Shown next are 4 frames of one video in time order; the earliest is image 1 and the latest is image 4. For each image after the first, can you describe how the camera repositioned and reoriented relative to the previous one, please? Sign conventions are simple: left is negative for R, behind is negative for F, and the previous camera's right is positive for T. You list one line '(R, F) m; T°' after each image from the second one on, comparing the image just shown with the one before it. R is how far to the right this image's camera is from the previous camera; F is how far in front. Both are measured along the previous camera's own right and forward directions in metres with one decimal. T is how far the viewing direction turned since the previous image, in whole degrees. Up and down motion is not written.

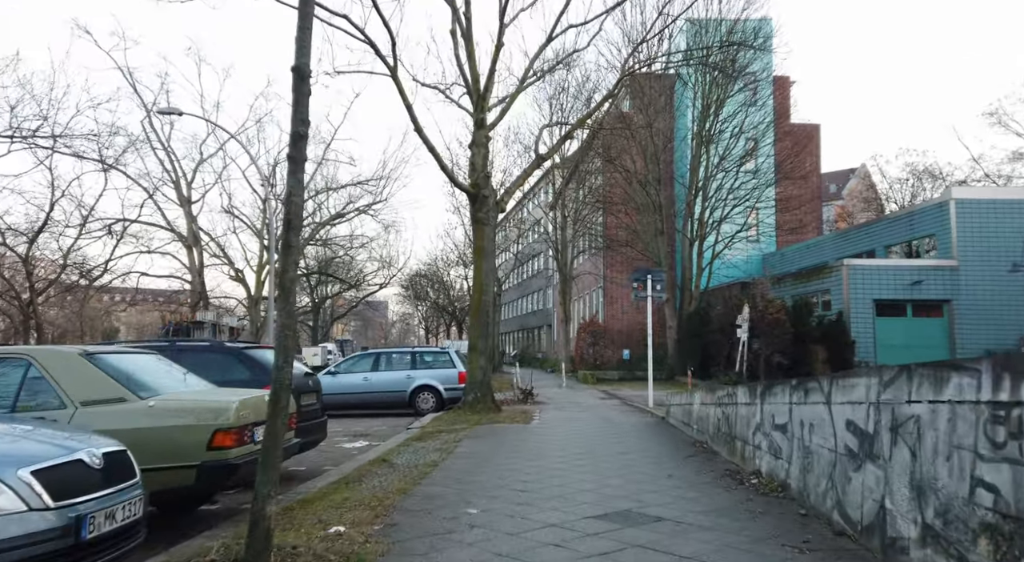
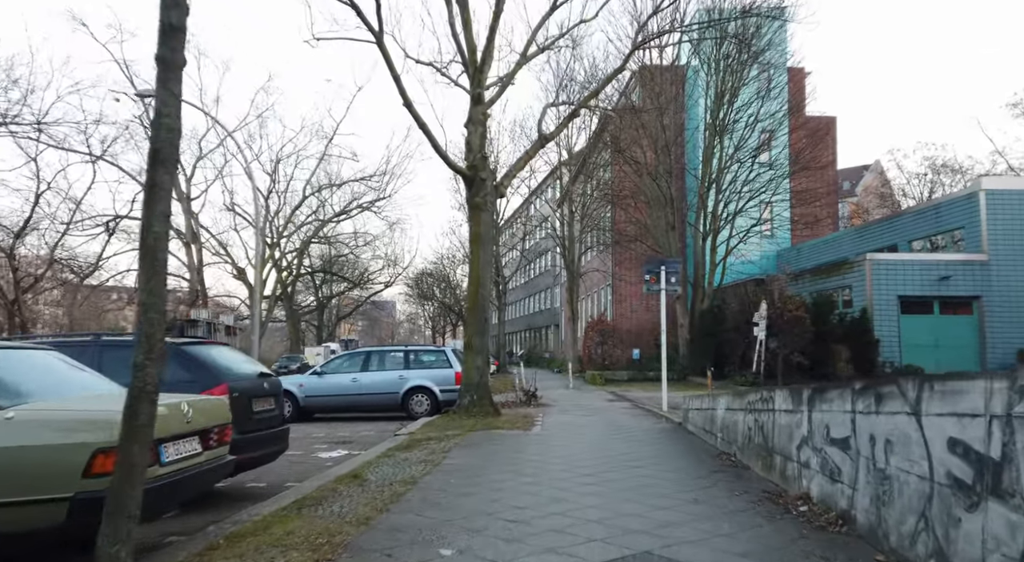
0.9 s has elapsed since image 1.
(+0.2, +1.4) m; -1°
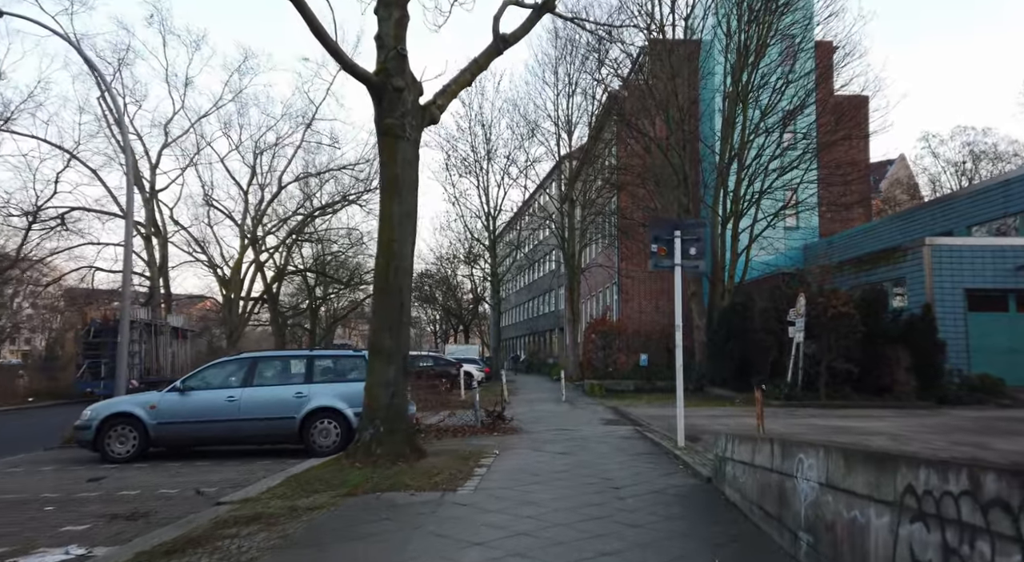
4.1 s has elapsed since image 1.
(+1.0, +4.9) m; -1°
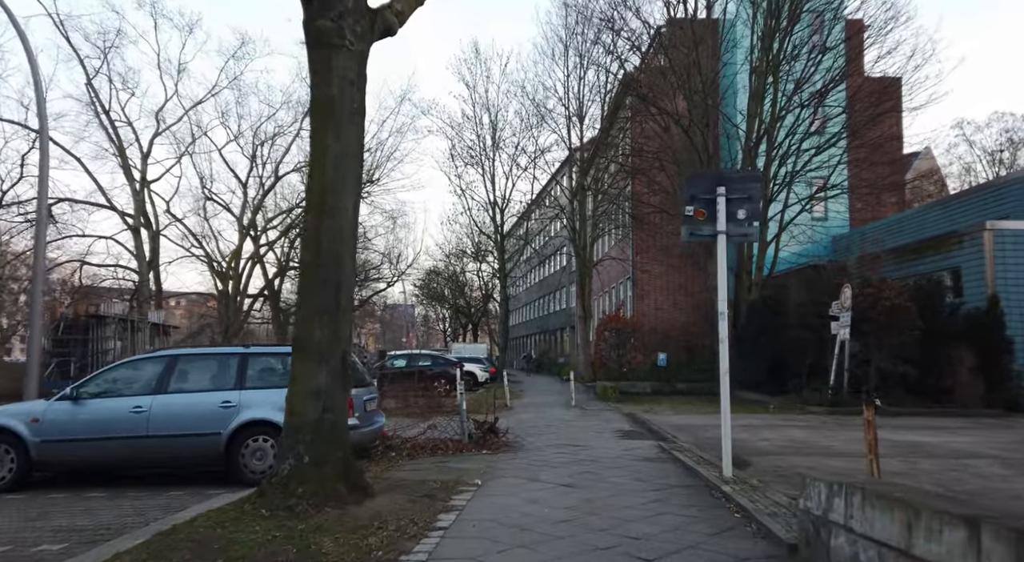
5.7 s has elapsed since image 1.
(+0.3, +2.6) m; -1°
